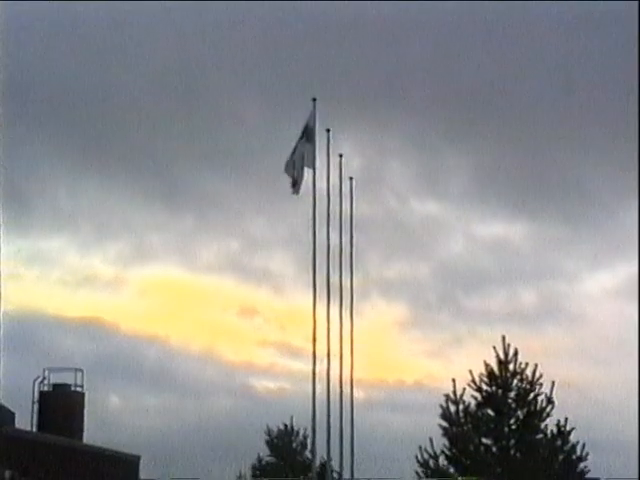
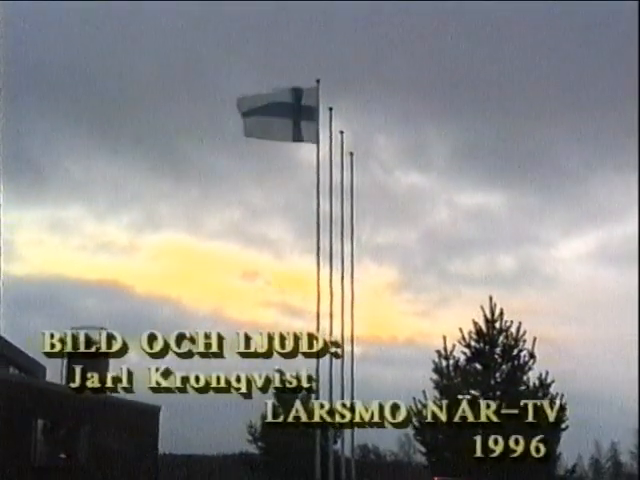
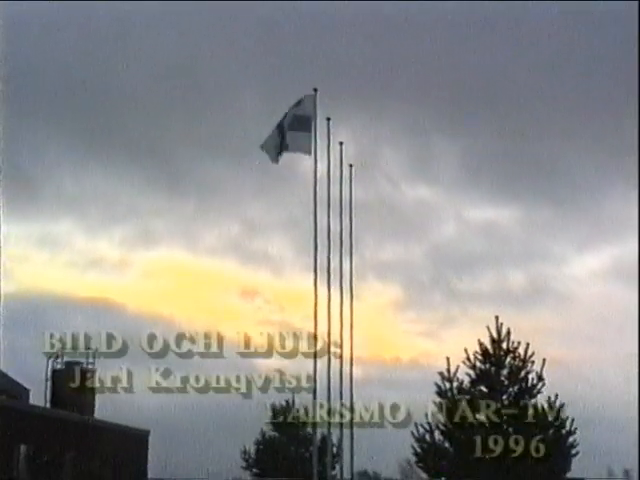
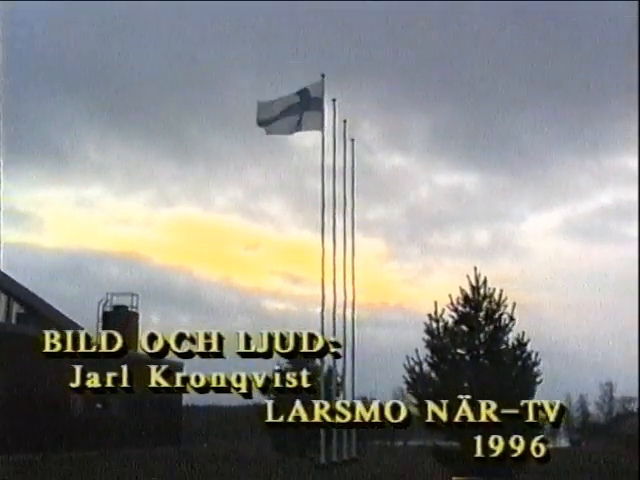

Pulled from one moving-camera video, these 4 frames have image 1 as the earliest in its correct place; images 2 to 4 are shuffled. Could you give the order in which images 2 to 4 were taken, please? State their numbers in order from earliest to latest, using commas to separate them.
3, 2, 4
